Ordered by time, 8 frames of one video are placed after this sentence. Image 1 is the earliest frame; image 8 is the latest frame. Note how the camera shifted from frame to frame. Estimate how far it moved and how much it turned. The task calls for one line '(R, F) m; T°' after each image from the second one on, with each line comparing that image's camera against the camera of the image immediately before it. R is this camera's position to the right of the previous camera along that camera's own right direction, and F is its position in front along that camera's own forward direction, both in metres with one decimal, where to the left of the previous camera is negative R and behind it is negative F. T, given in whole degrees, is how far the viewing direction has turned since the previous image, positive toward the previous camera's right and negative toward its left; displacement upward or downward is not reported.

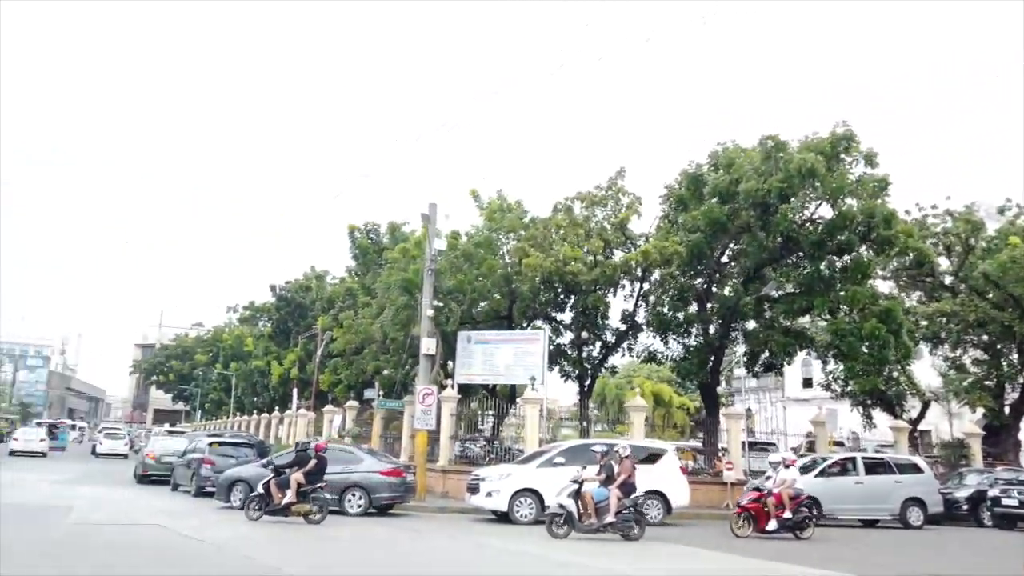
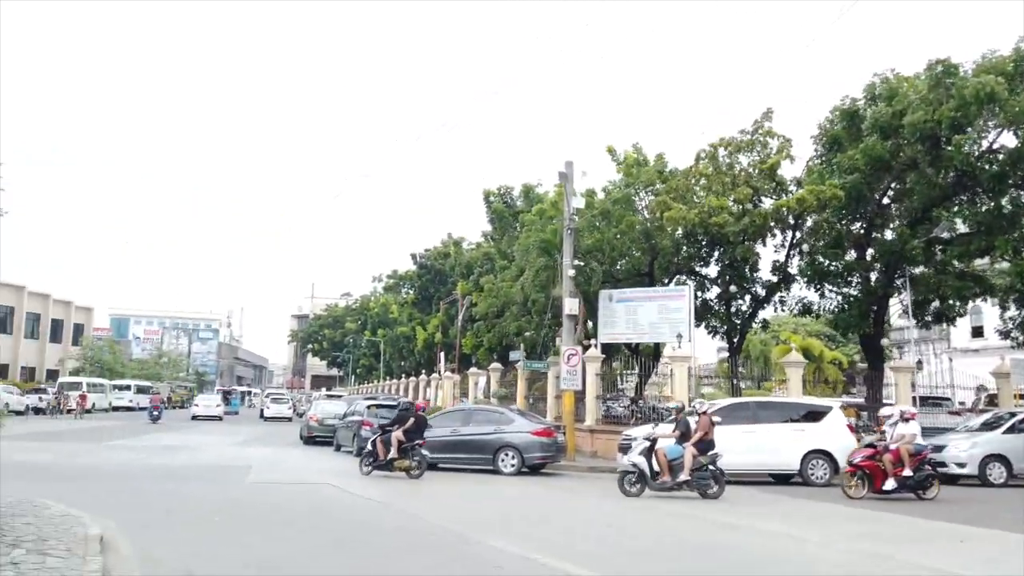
(-0.3, +0.3) m; -10°
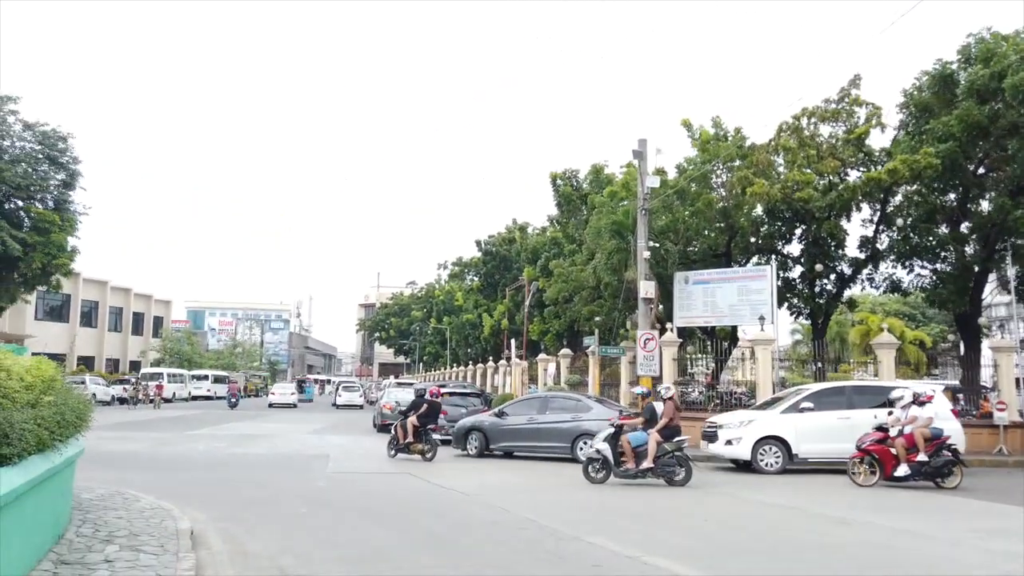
(-0.3, +0.5) m; -5°
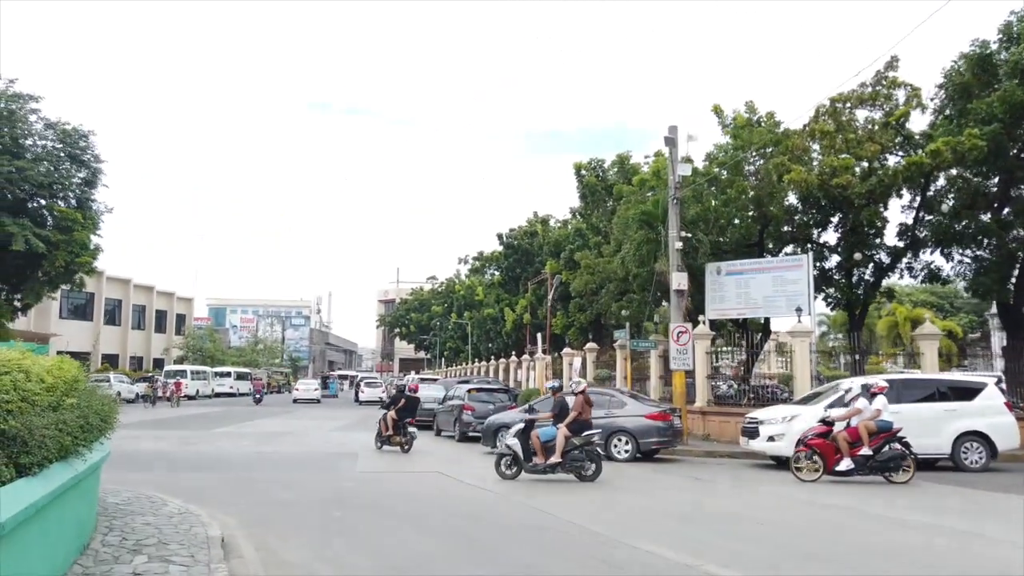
(-0.3, +0.5) m; -1°
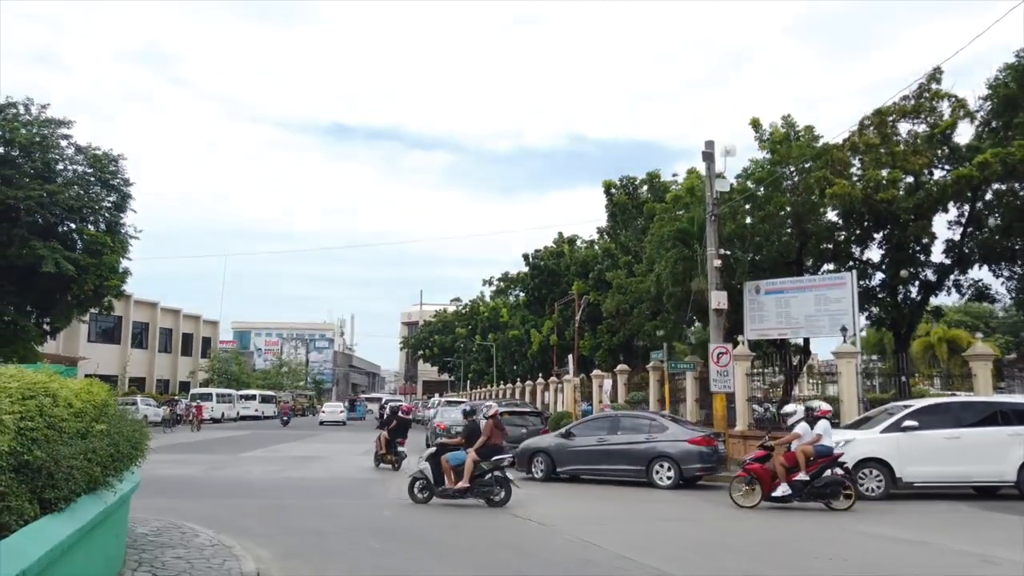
(-0.3, +0.5) m; -2°
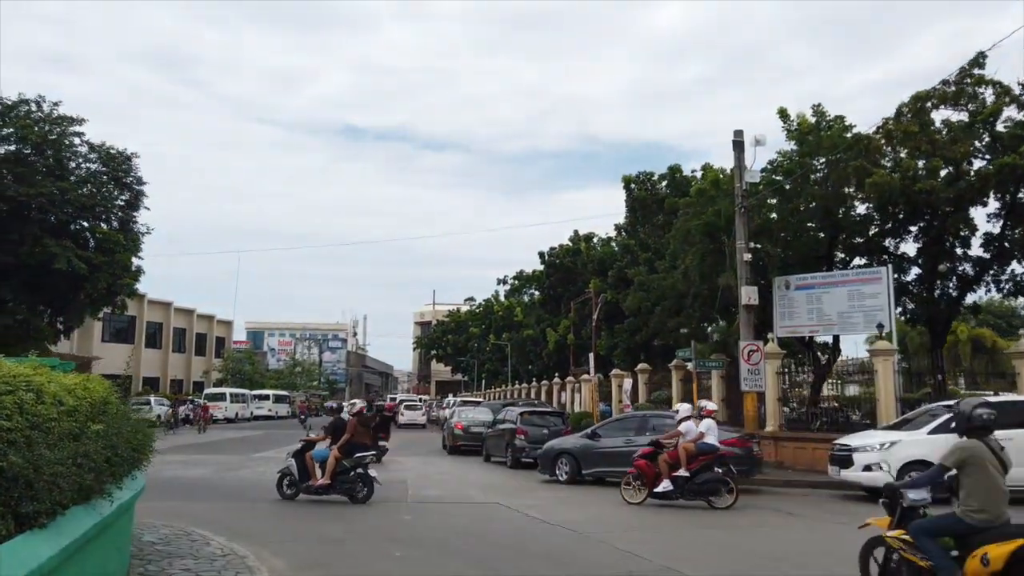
(-0.2, +0.7) m; -1°
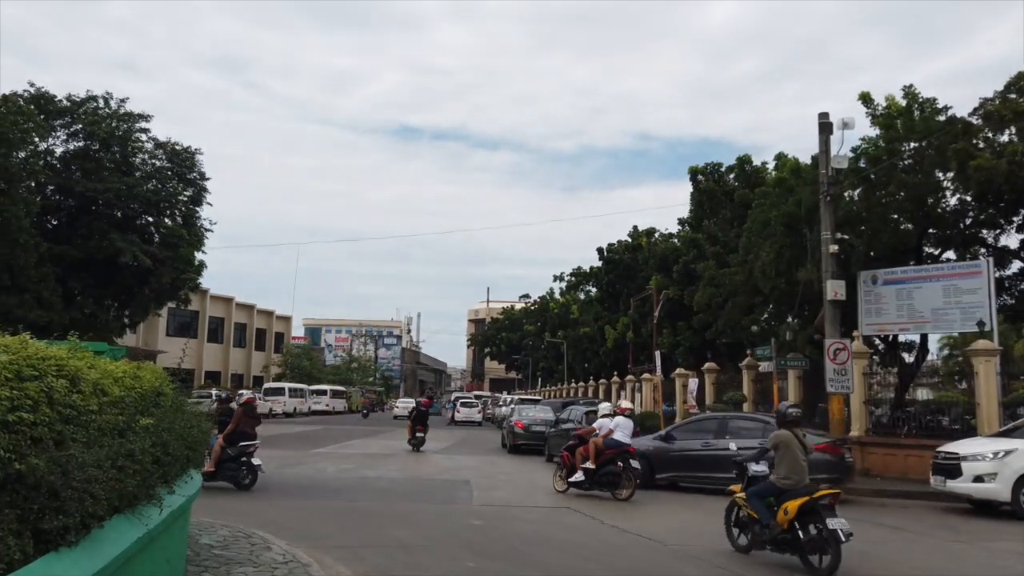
(-0.3, +0.8) m; -4°
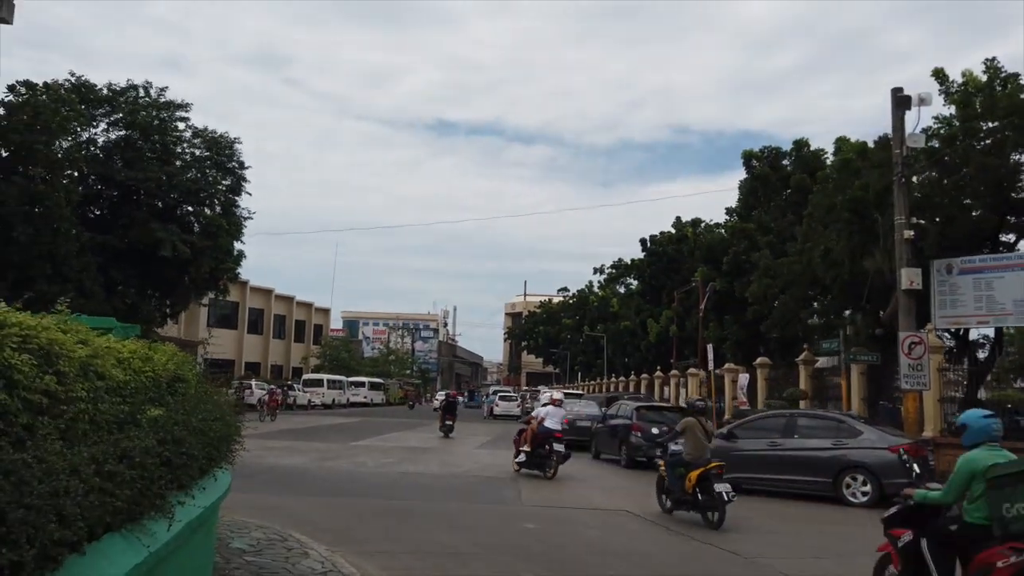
(-0.3, +0.9) m; -3°
